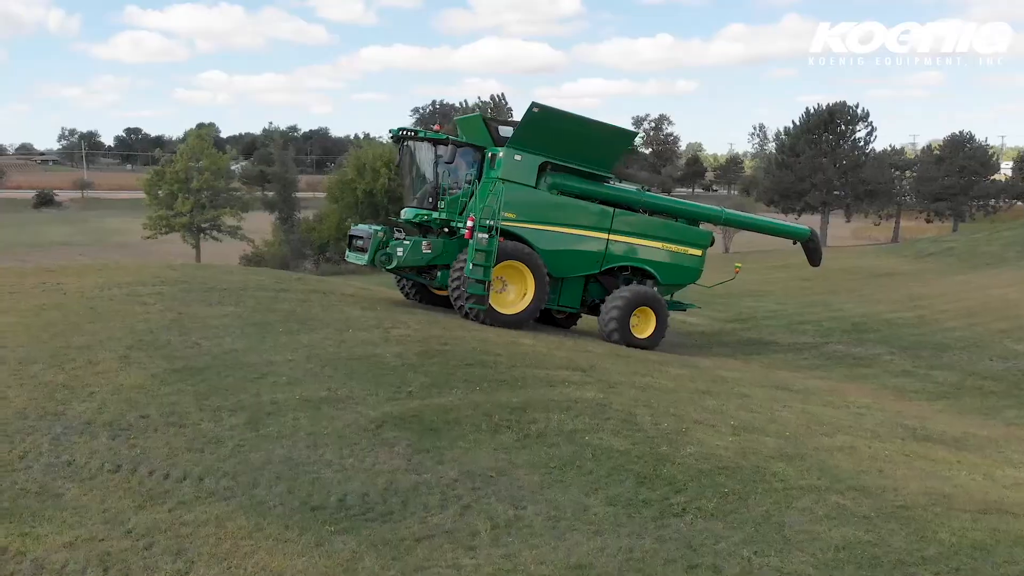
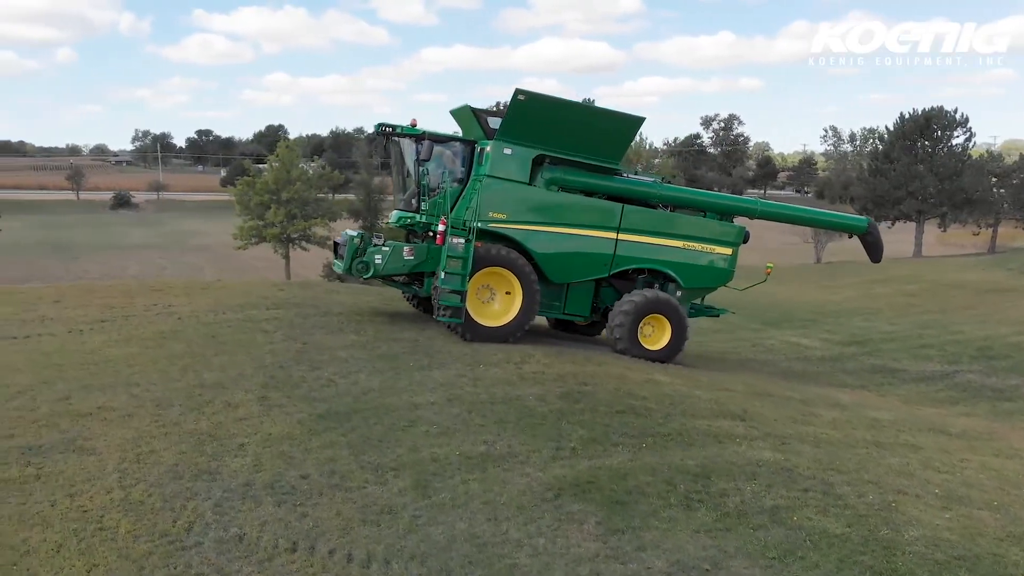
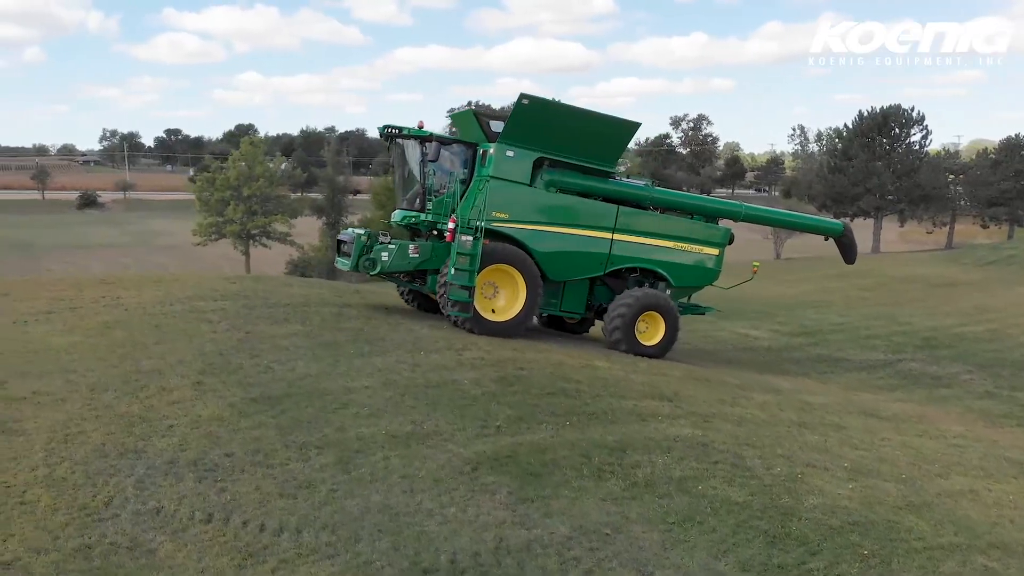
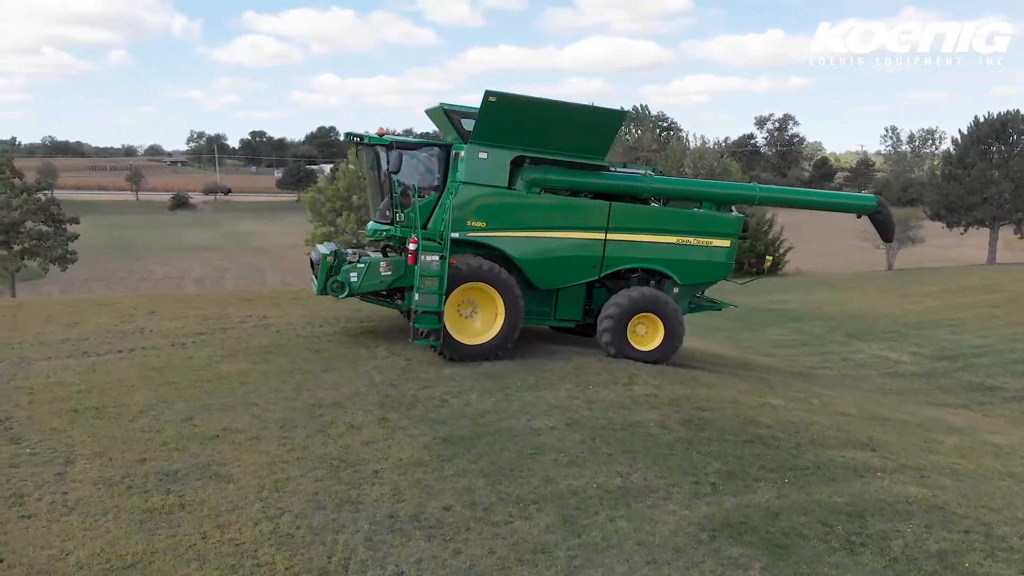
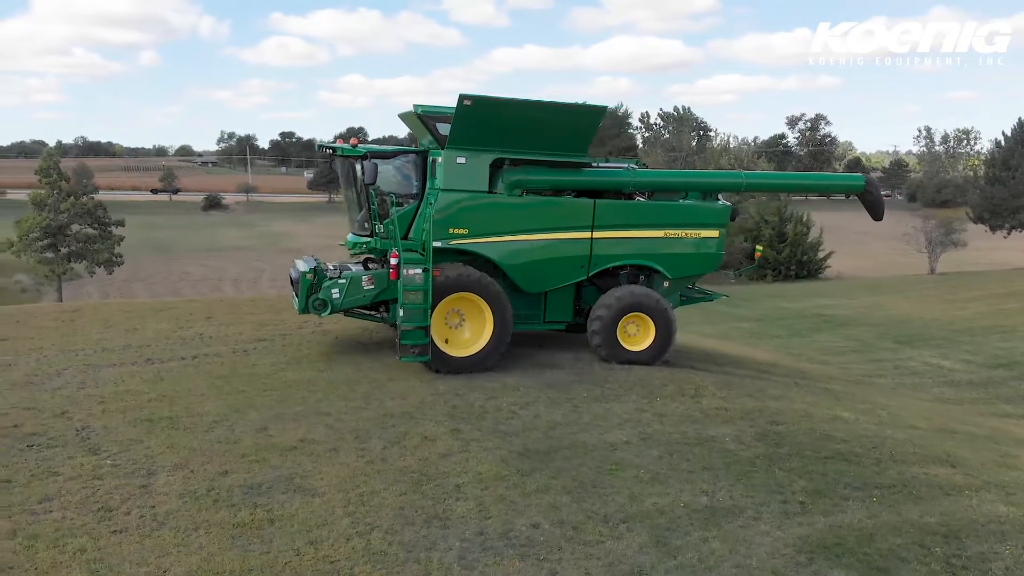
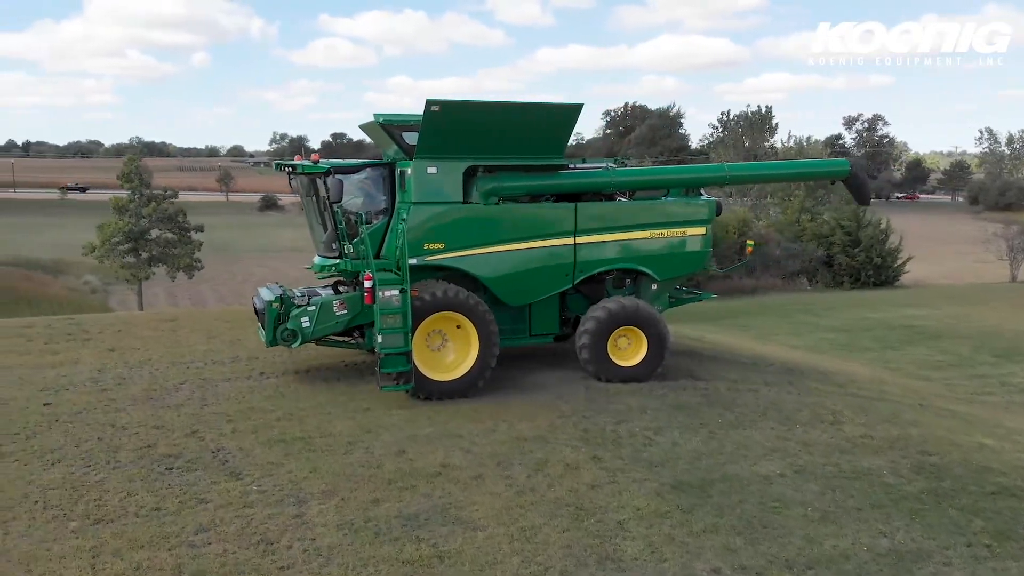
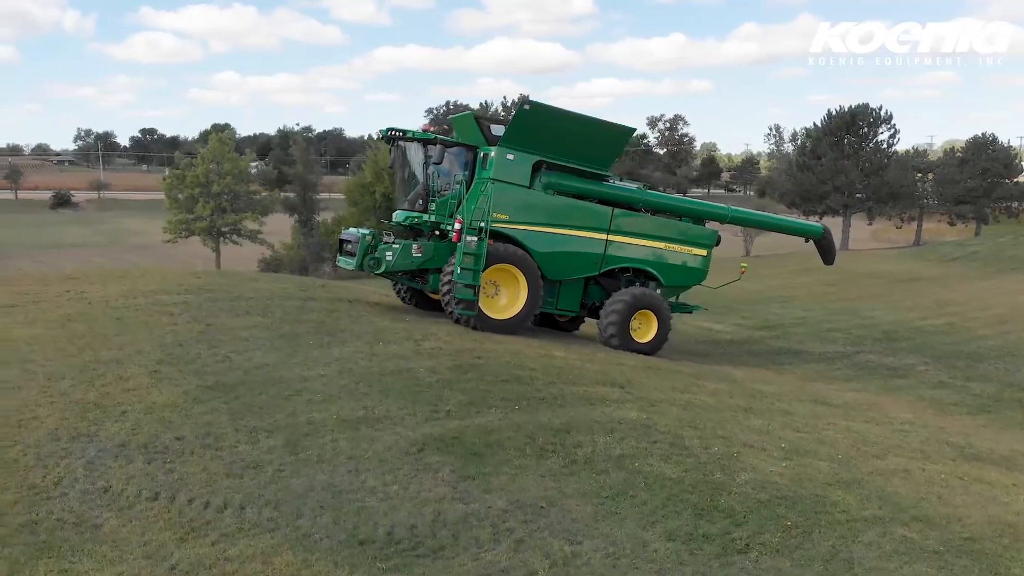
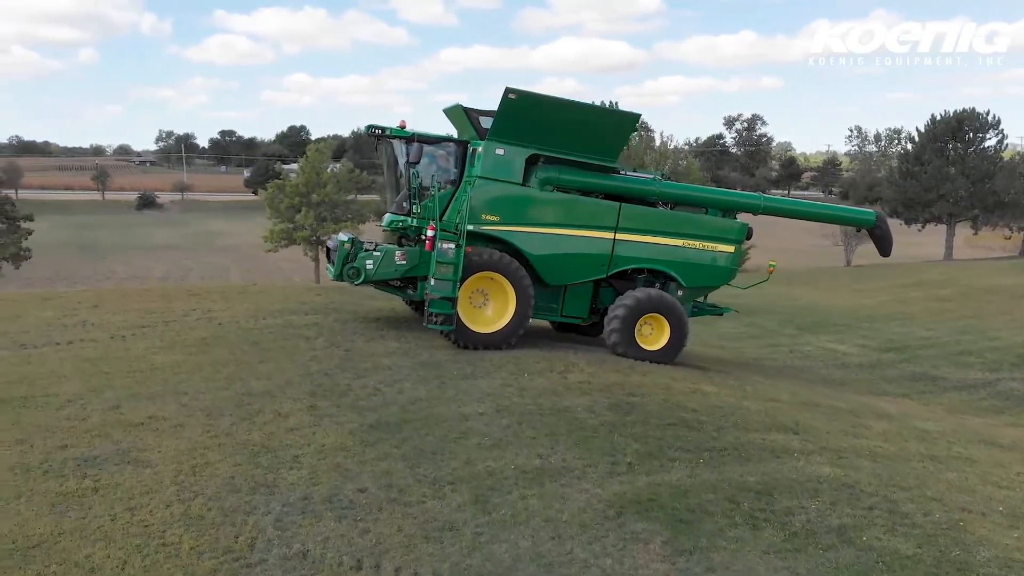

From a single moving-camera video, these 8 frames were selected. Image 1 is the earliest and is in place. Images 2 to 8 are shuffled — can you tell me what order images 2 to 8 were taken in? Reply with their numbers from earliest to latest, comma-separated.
7, 3, 2, 8, 4, 5, 6
